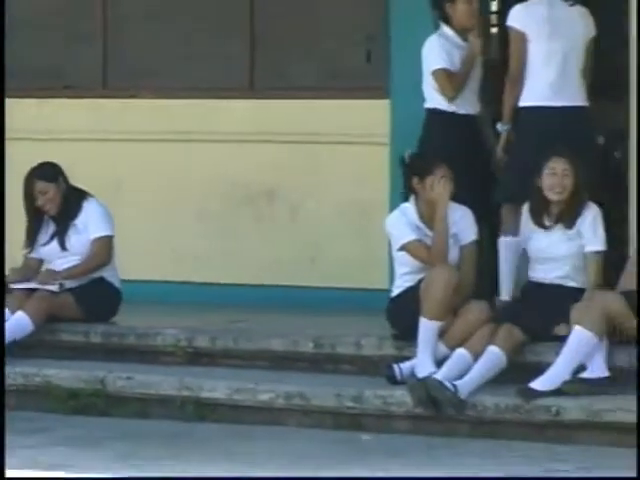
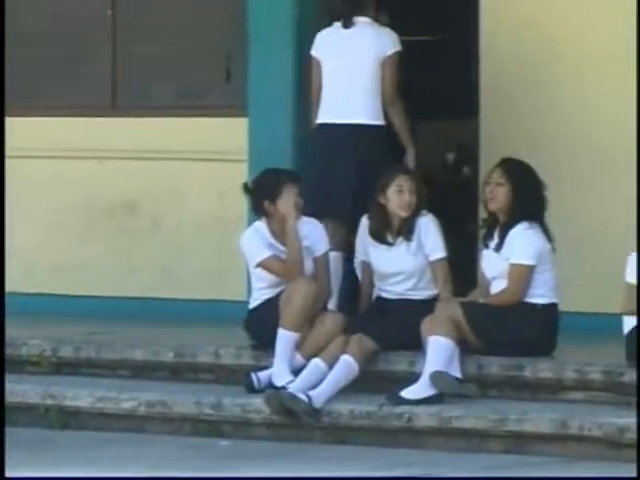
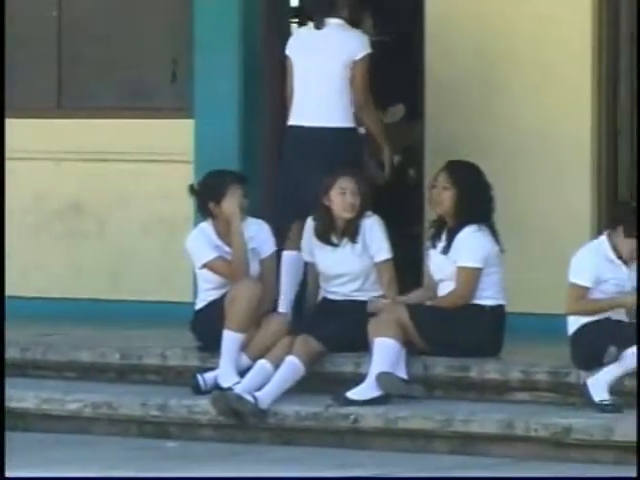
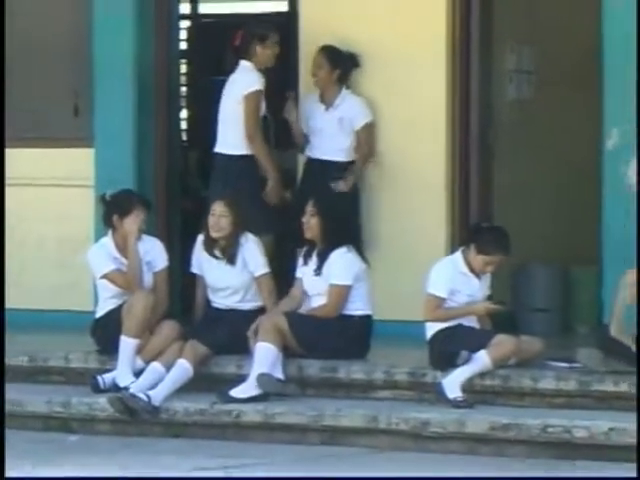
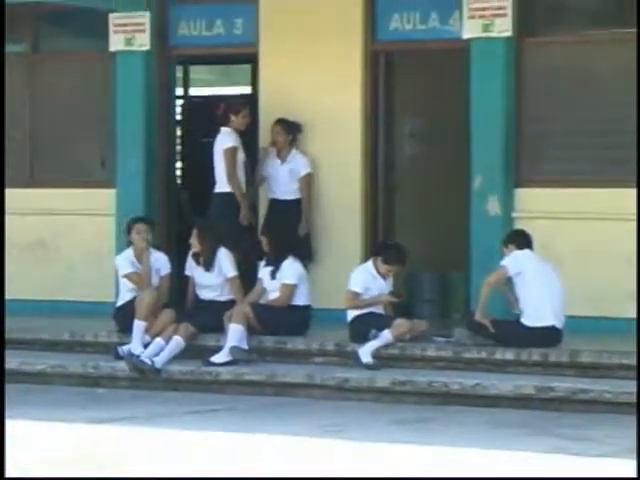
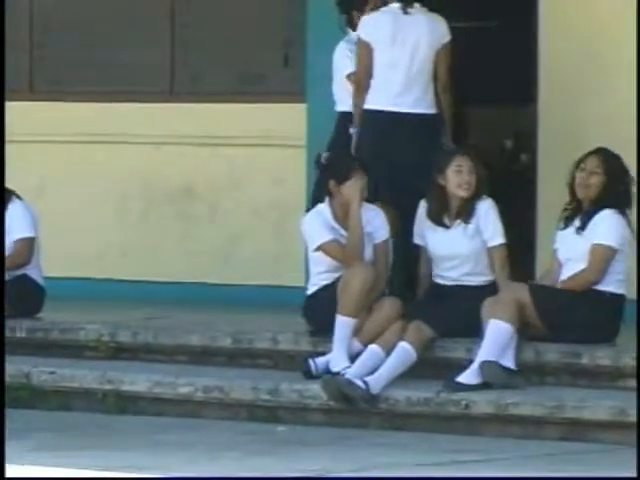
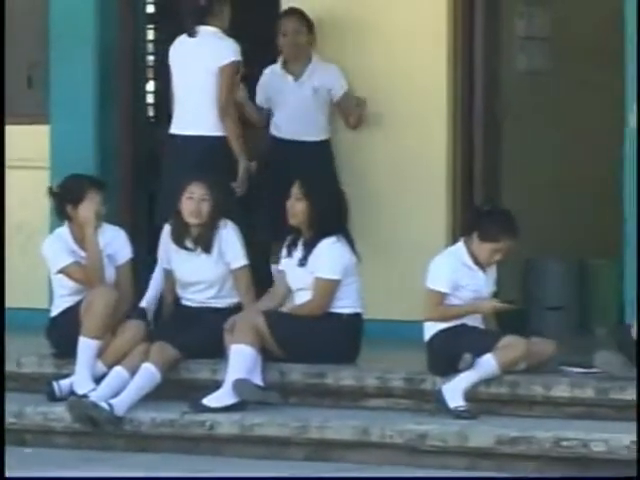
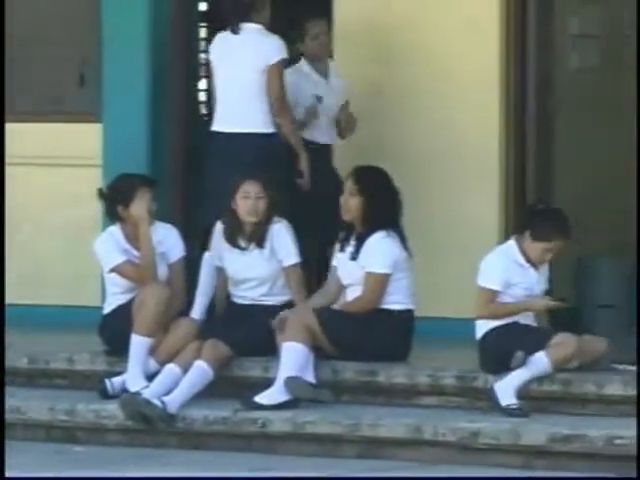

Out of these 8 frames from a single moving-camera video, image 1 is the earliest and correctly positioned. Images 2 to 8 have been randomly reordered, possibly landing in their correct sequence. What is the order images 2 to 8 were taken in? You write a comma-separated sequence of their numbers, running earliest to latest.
6, 2, 3, 8, 7, 4, 5
